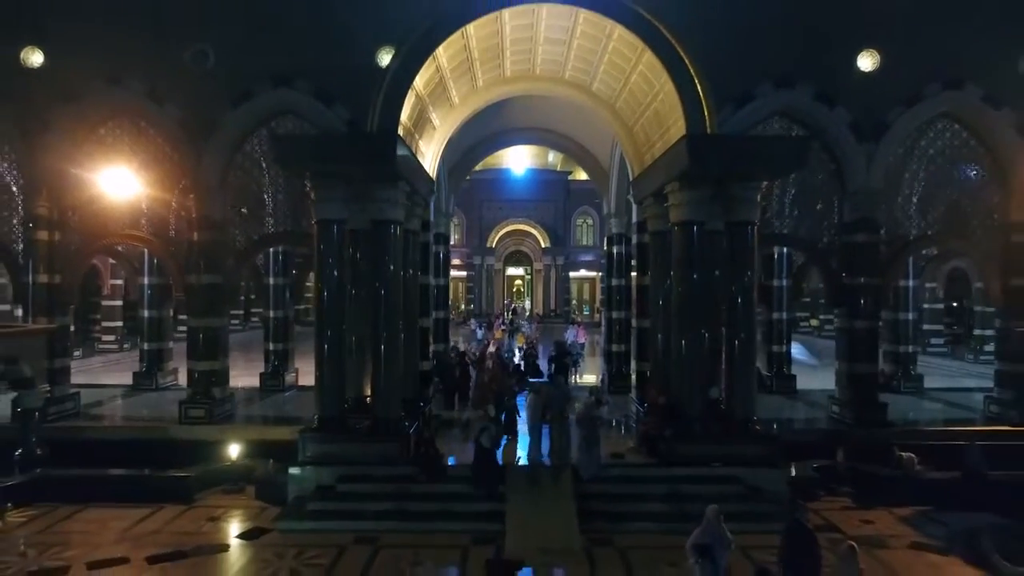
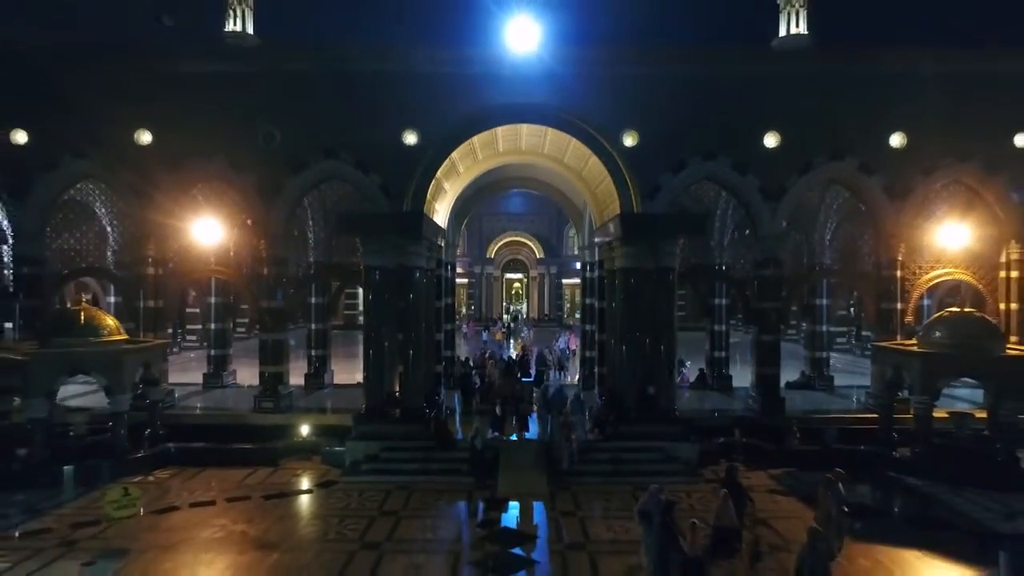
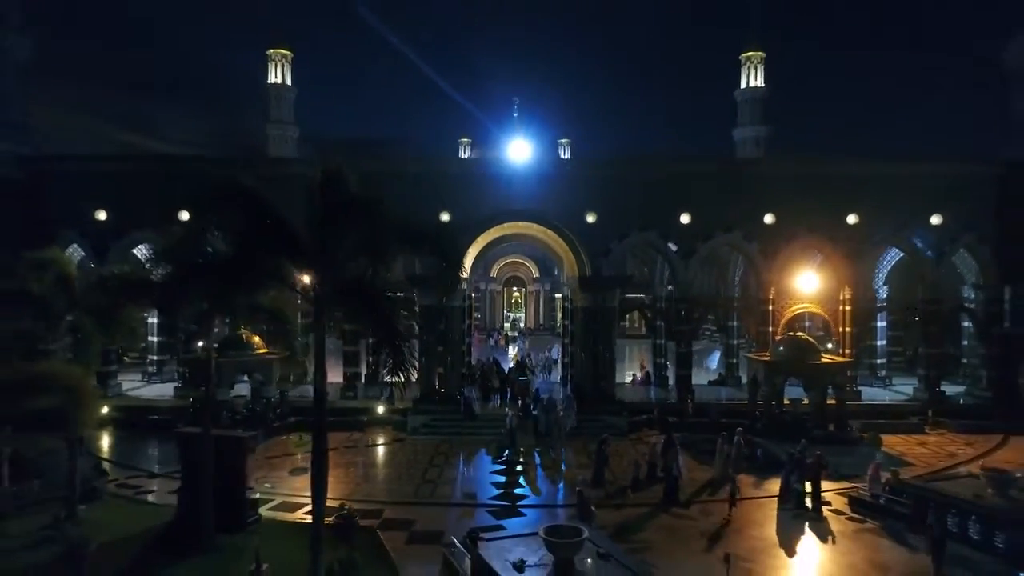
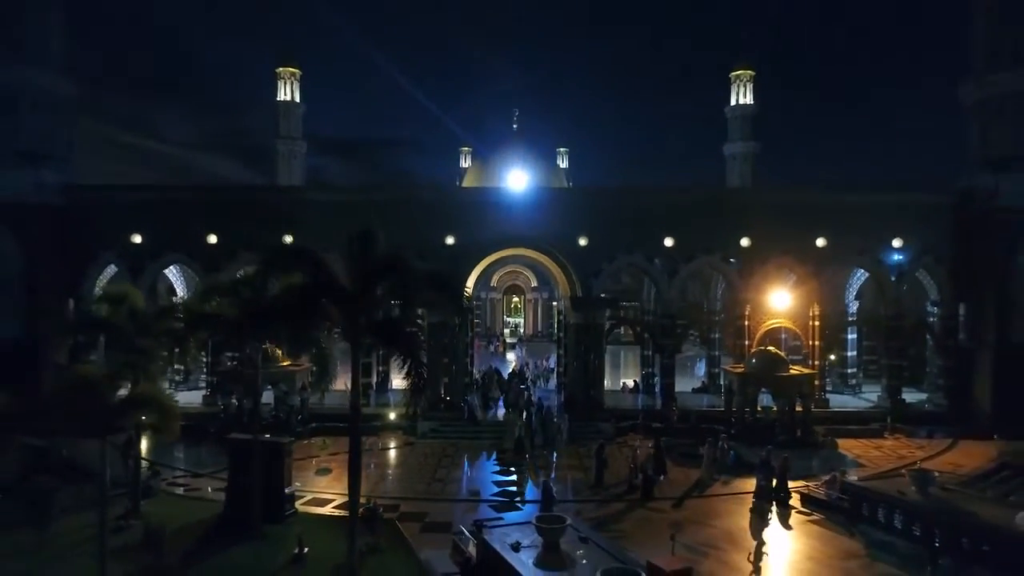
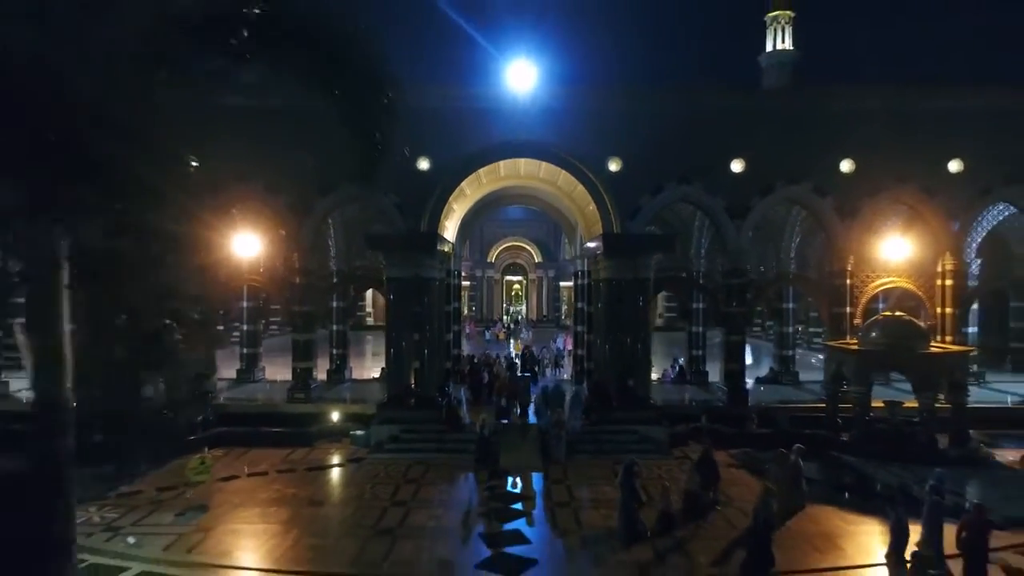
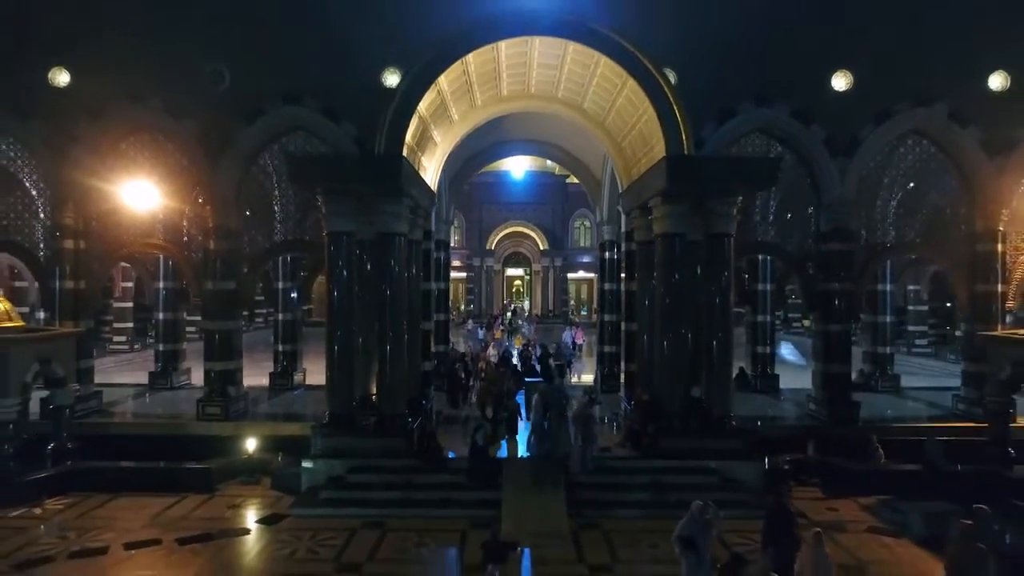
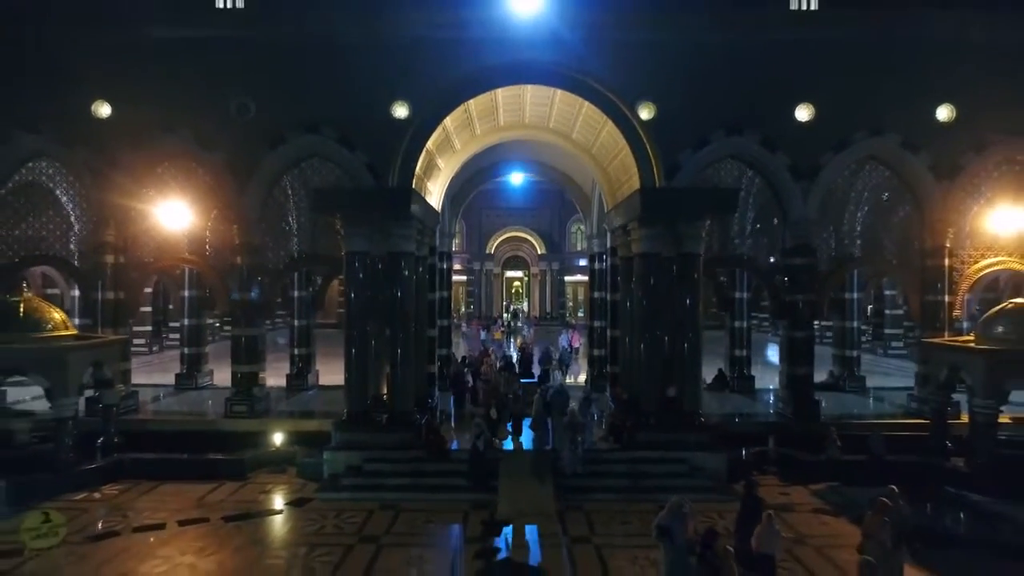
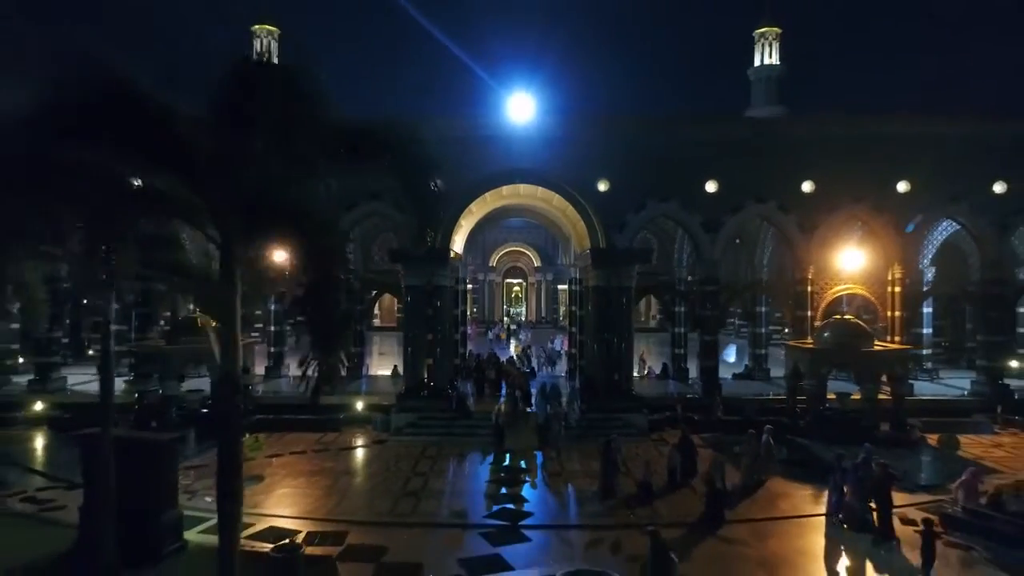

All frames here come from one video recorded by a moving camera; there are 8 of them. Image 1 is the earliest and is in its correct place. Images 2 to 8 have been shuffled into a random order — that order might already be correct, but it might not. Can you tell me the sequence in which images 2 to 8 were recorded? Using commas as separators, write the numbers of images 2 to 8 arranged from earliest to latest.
6, 7, 2, 5, 8, 3, 4
